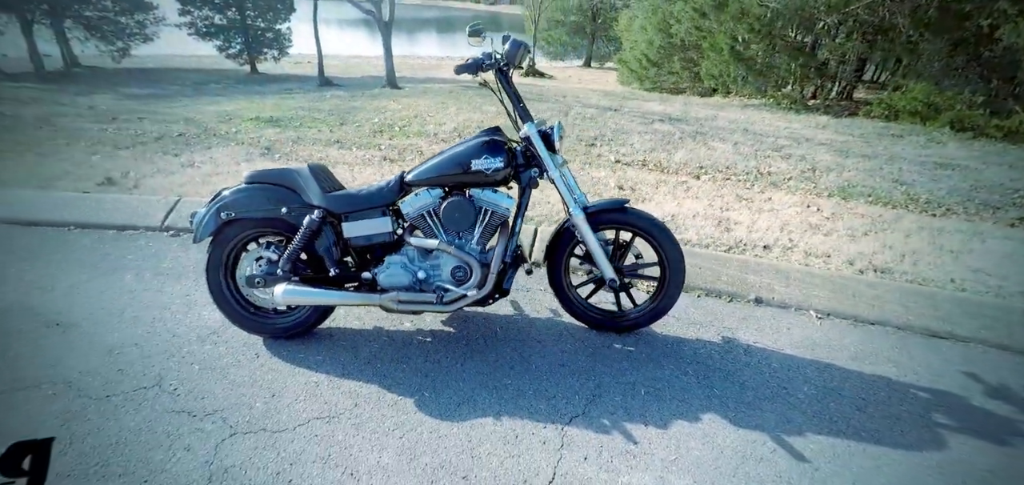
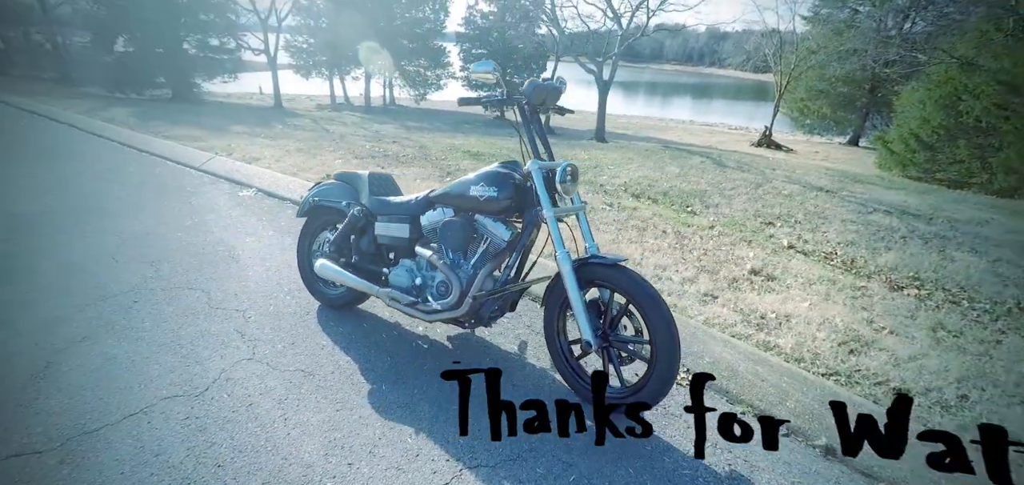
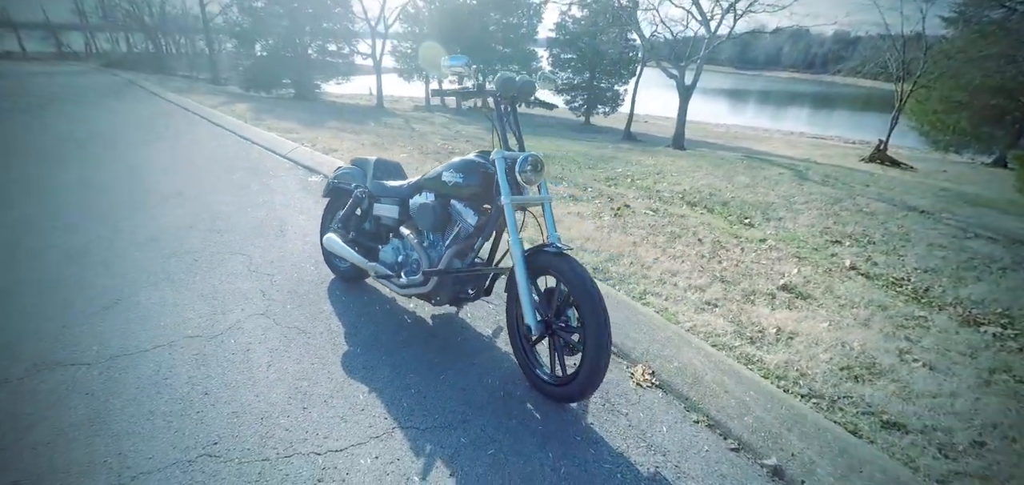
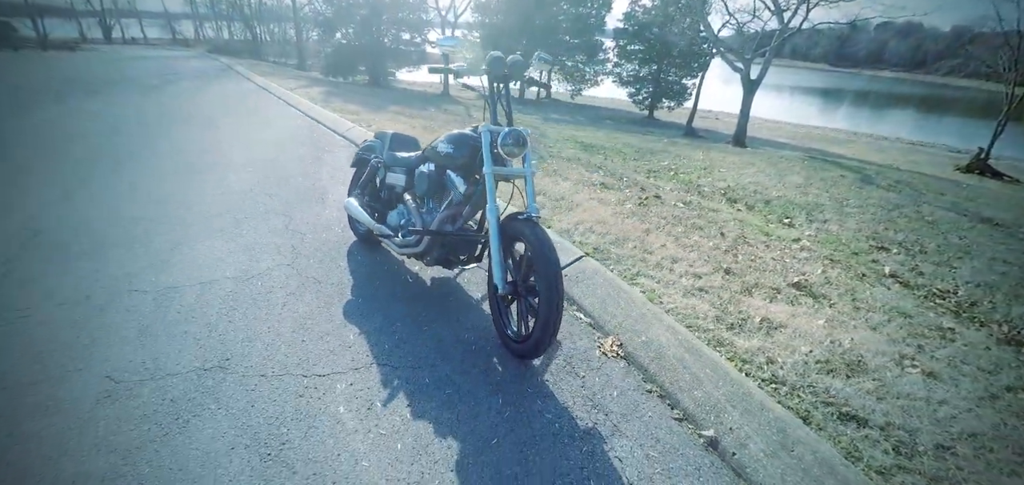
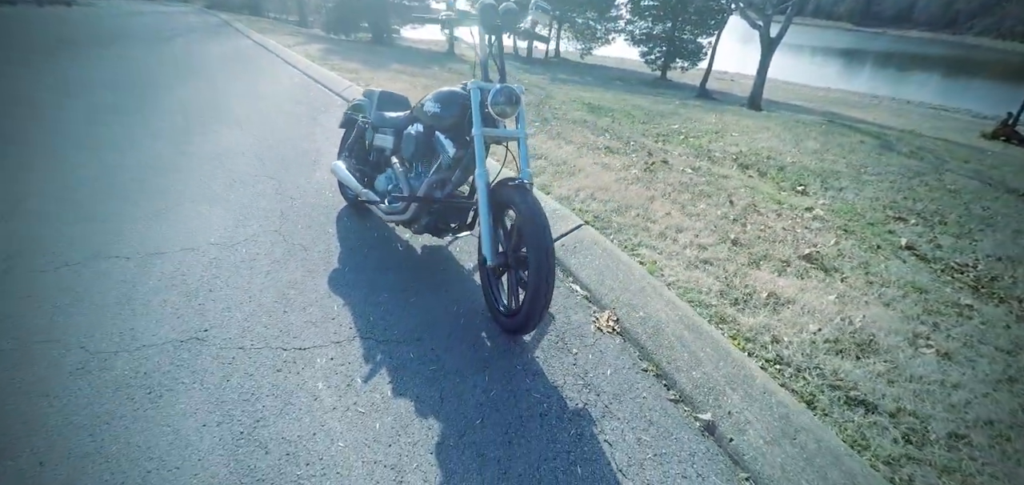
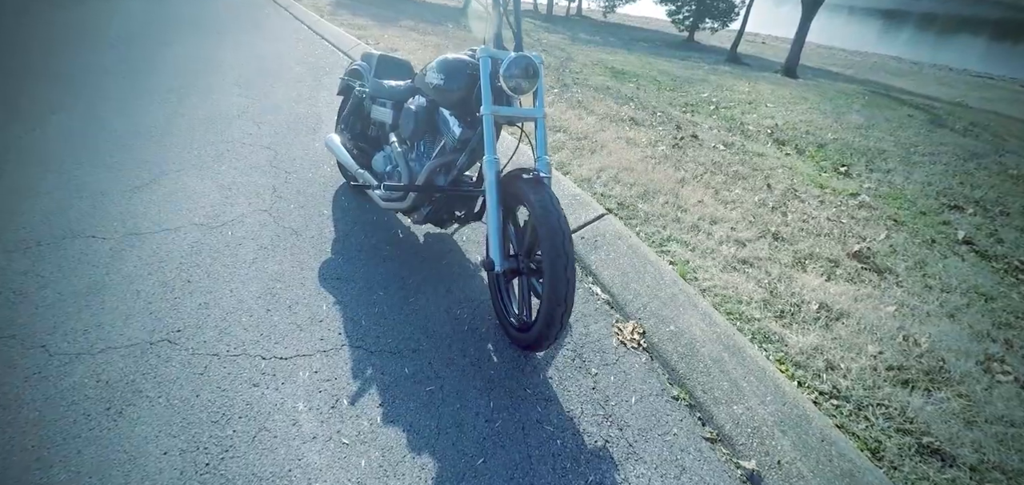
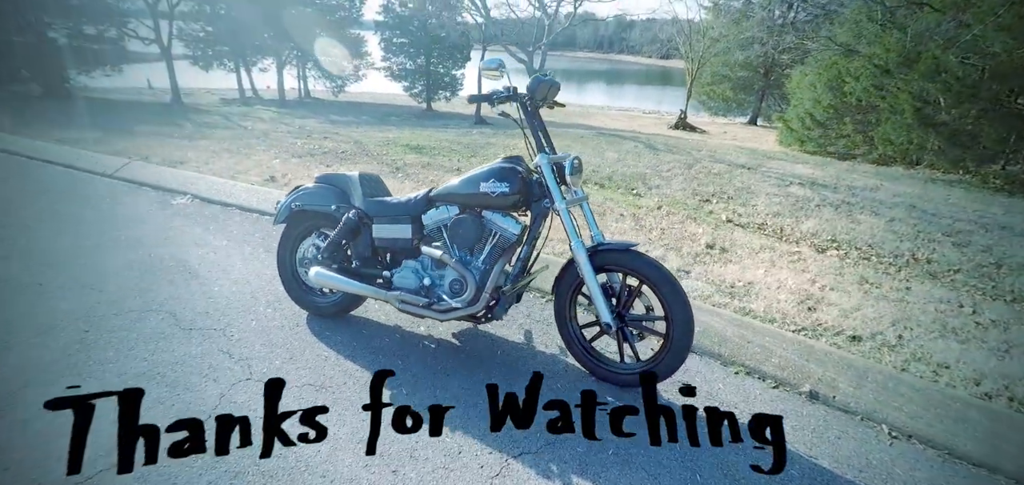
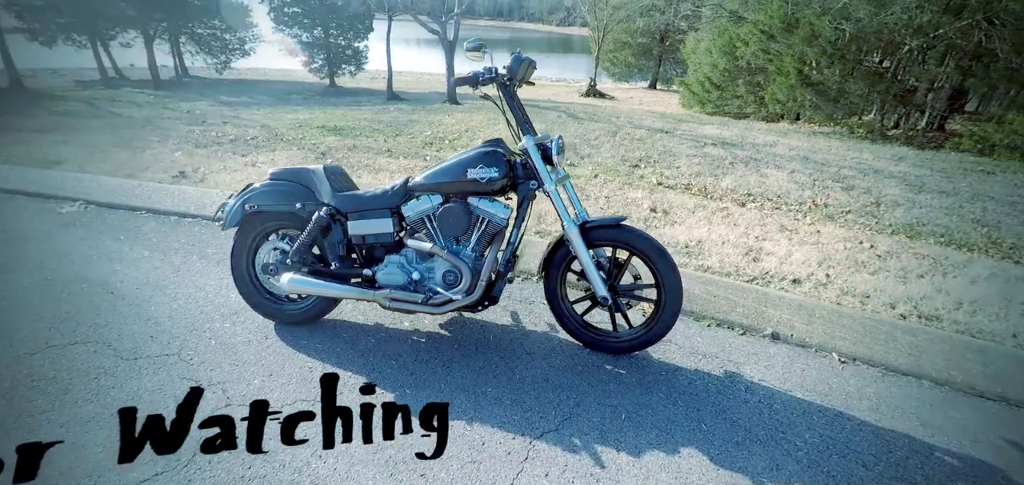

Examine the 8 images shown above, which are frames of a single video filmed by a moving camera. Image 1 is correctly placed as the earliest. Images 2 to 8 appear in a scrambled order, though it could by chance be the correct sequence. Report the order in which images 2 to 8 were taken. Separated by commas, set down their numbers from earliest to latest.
8, 7, 2, 3, 4, 5, 6
